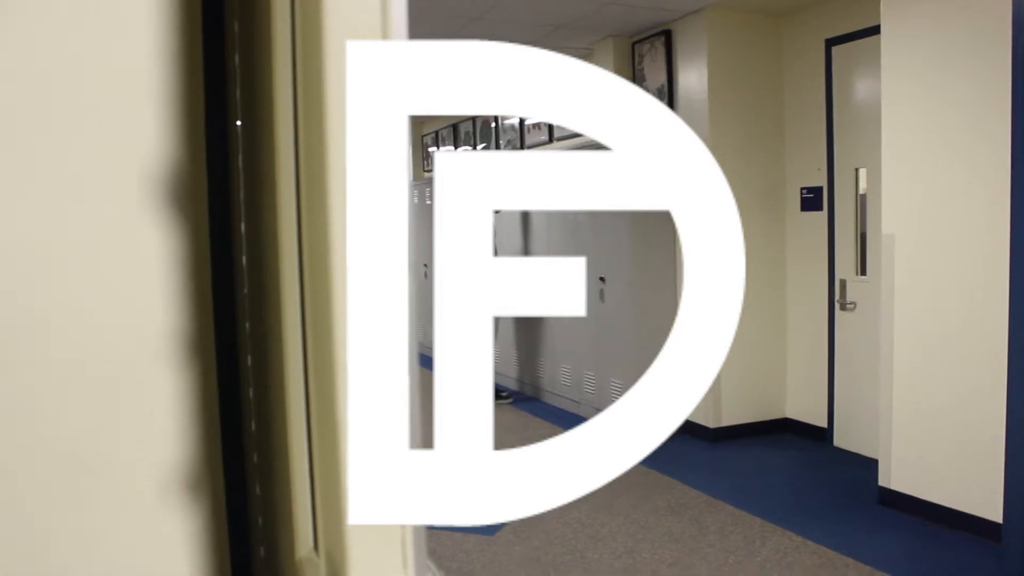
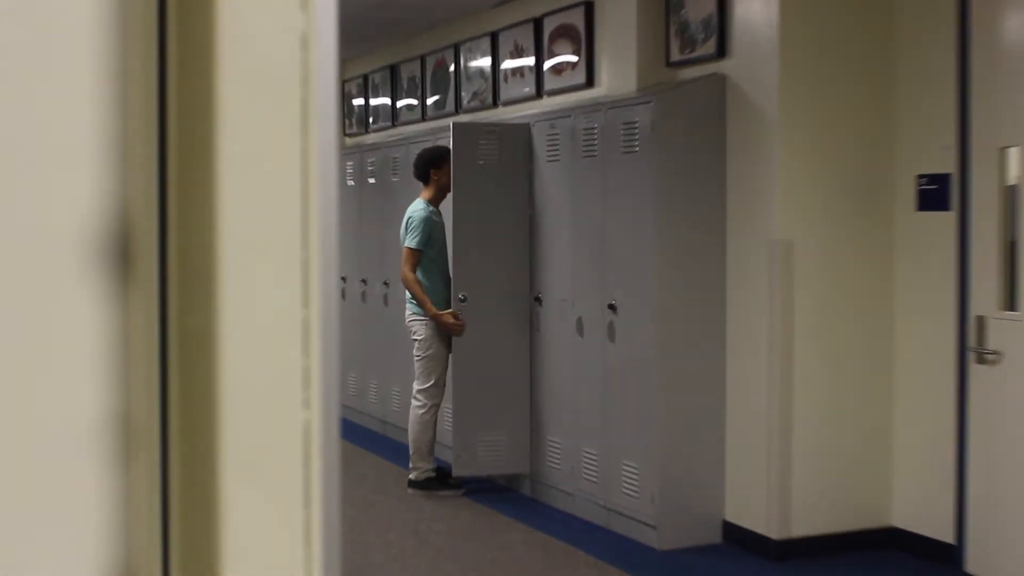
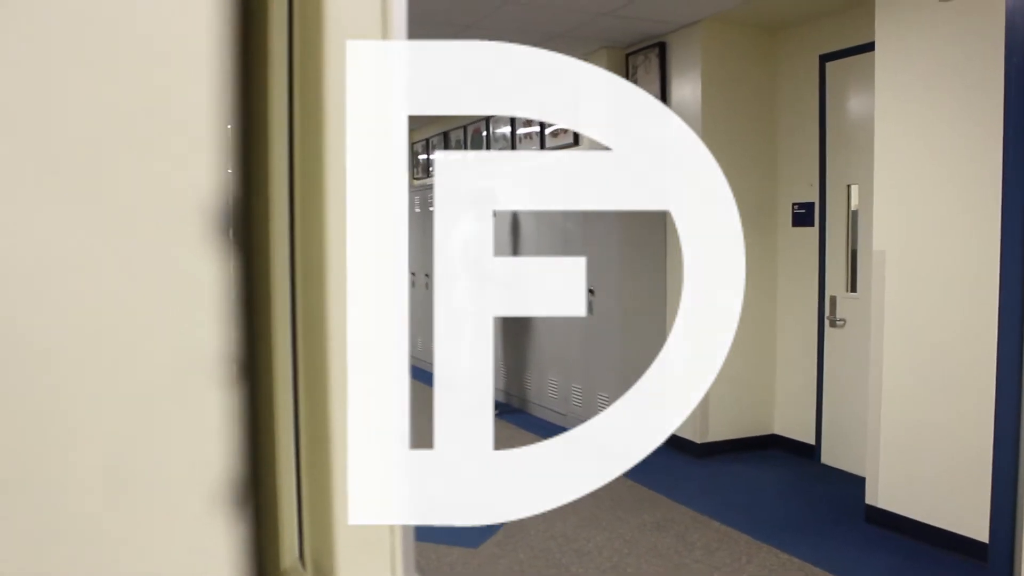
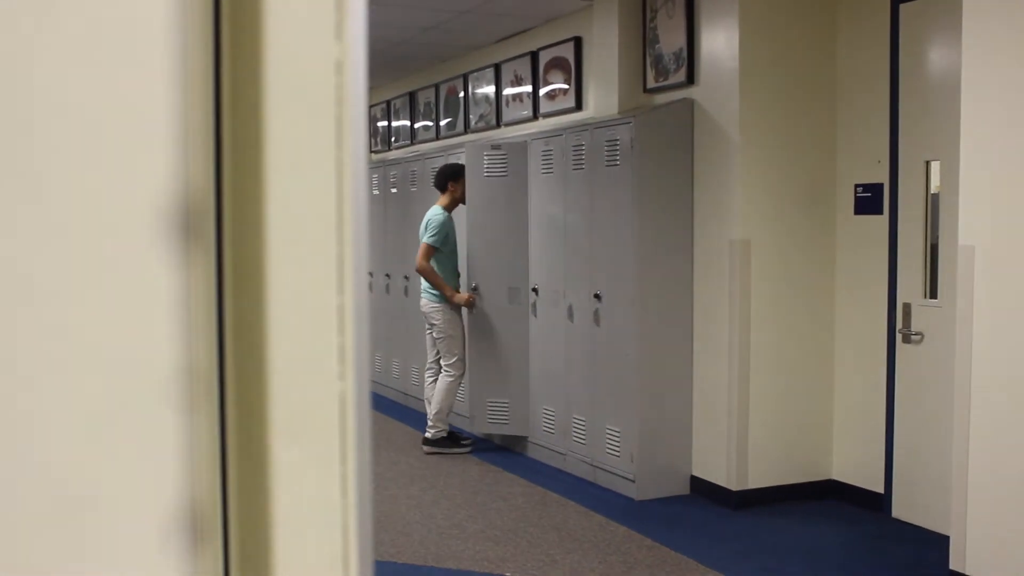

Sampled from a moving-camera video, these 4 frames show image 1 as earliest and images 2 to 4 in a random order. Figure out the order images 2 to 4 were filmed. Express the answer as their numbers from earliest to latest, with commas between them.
3, 4, 2
